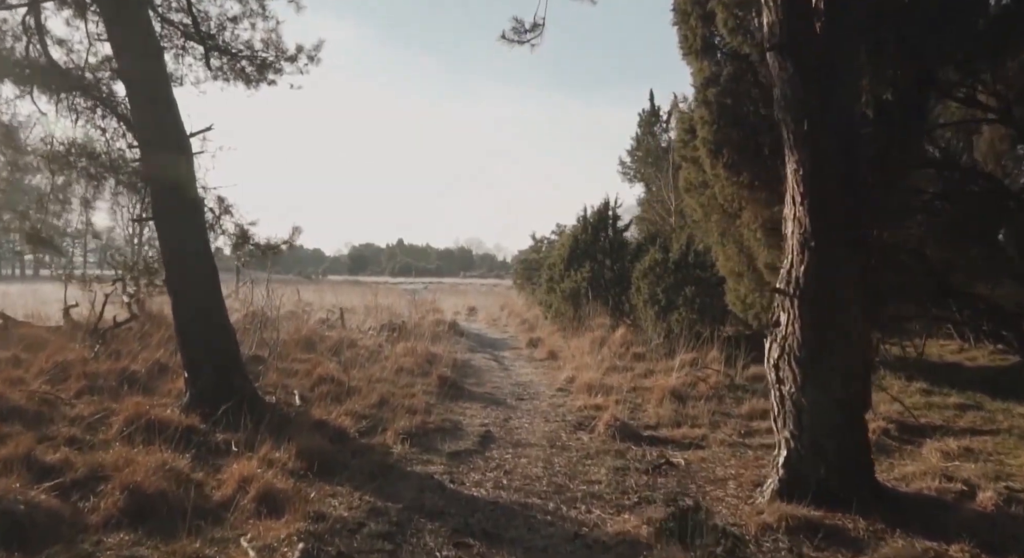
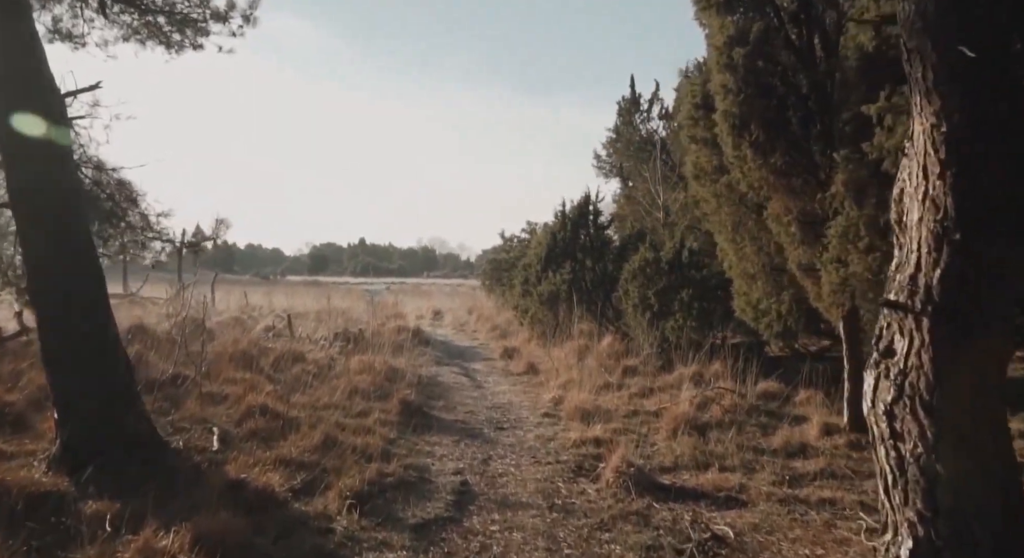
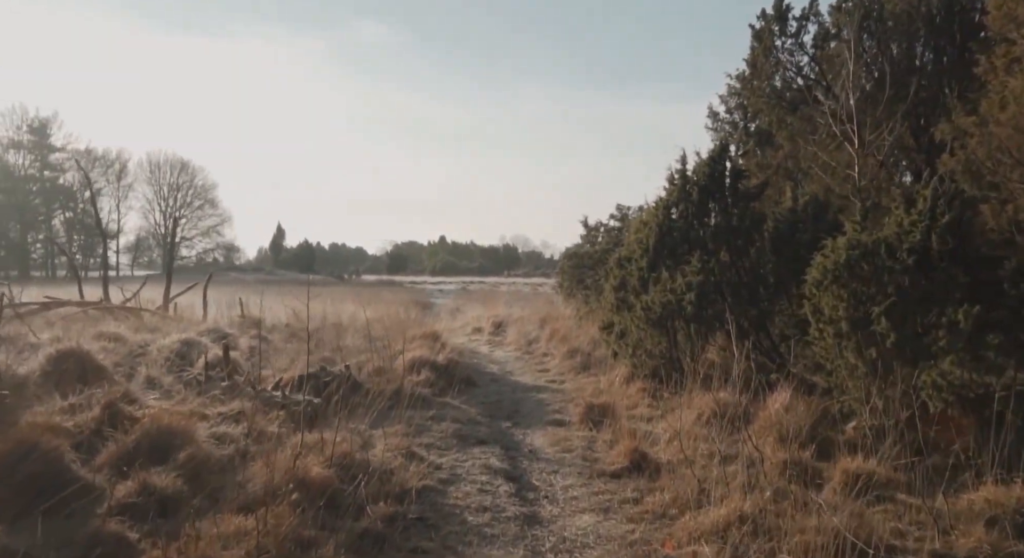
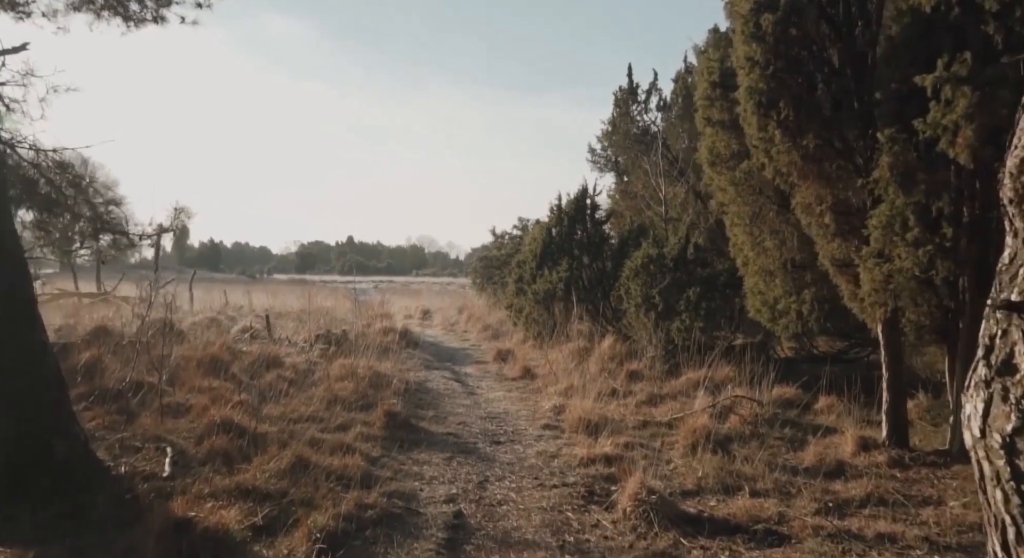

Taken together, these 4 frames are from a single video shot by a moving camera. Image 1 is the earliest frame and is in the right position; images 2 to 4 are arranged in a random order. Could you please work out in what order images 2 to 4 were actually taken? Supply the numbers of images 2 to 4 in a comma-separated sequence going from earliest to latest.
2, 4, 3
